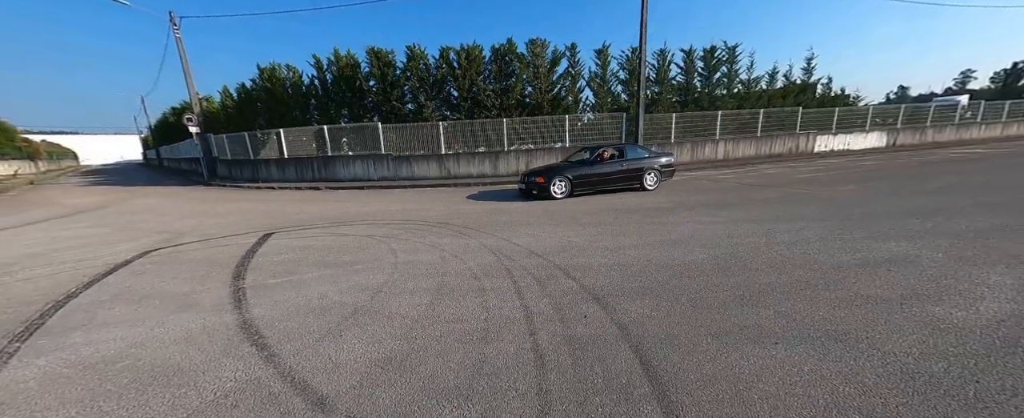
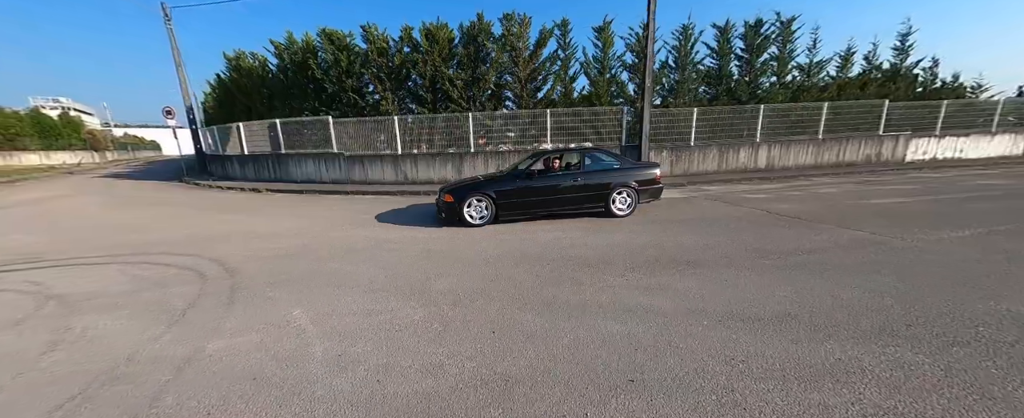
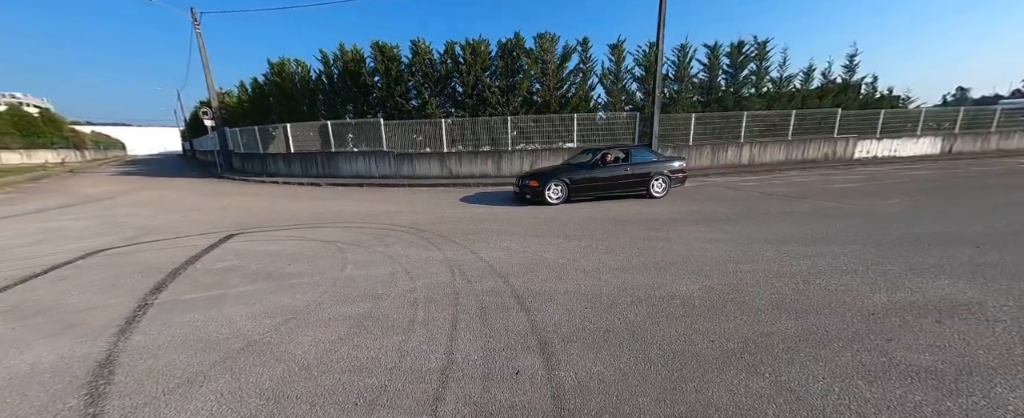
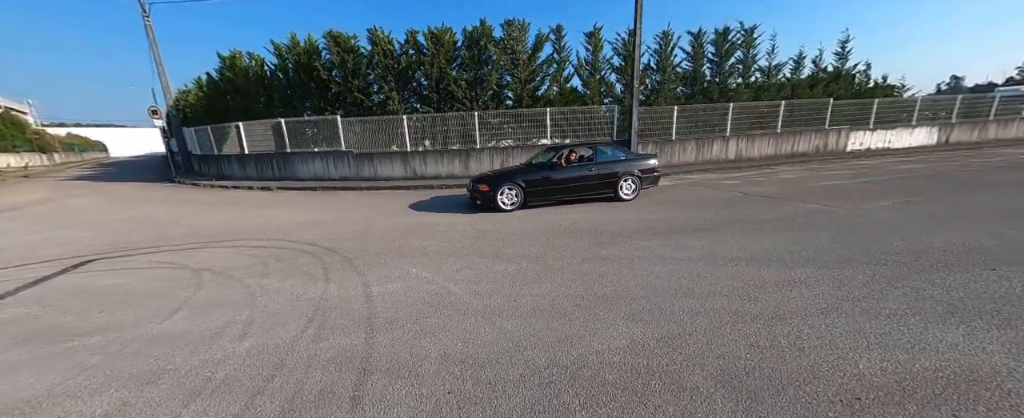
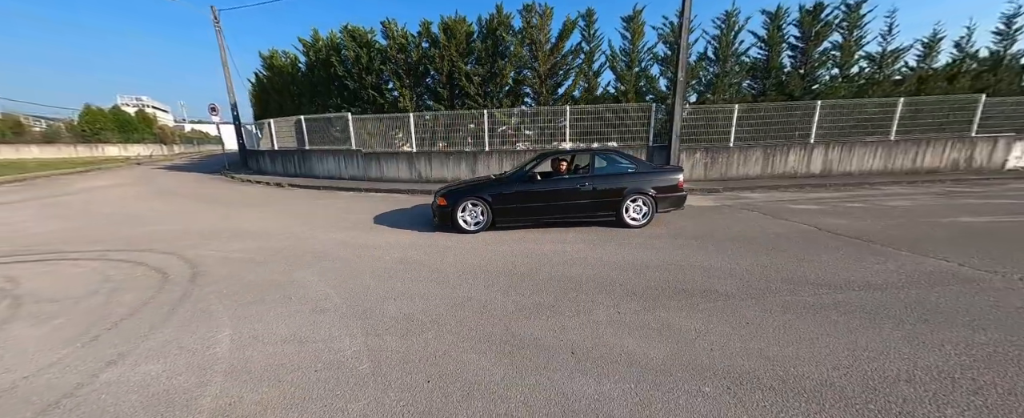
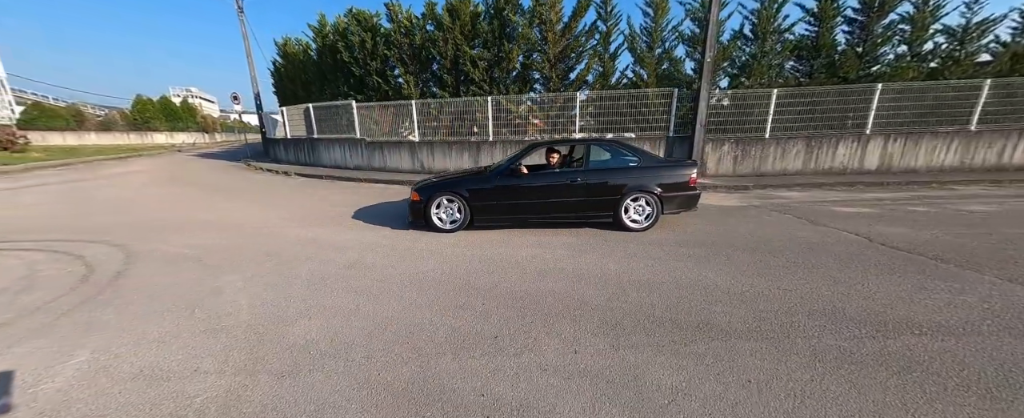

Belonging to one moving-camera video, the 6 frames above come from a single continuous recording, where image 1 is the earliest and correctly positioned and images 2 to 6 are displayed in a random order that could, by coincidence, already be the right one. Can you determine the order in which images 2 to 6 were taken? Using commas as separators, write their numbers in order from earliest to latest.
3, 4, 2, 5, 6
